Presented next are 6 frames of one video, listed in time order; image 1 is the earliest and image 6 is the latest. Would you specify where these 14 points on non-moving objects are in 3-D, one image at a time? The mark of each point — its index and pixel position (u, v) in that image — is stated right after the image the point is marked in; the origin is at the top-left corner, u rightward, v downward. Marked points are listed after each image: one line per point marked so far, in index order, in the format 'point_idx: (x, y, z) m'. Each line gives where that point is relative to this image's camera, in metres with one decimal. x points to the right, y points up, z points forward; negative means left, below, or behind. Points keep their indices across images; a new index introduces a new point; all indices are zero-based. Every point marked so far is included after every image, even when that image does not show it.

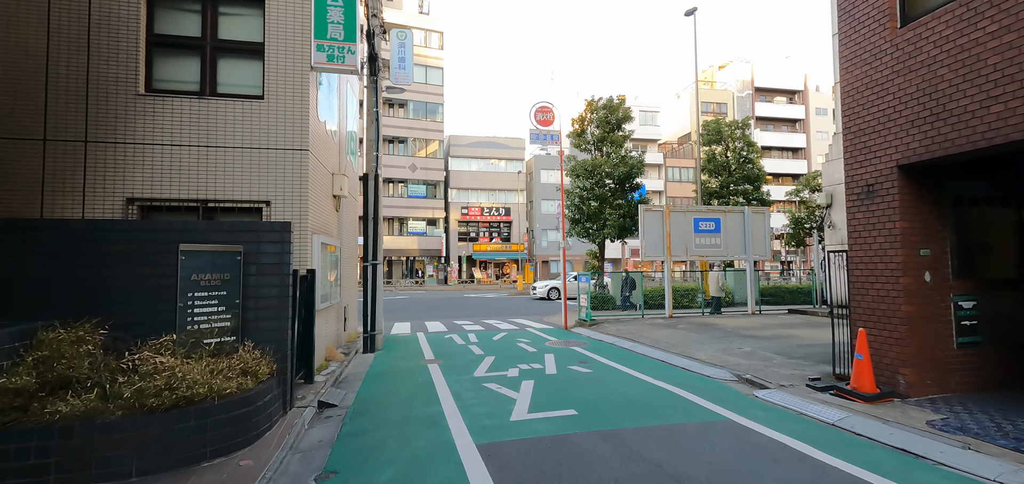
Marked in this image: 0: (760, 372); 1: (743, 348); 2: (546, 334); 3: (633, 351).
0: (+3.9, -2.0, +7.3) m
1: (+4.5, -2.1, +9.1) m
2: (+1.0, -2.5, +12.7) m
3: (+2.5, -2.2, +9.5) m
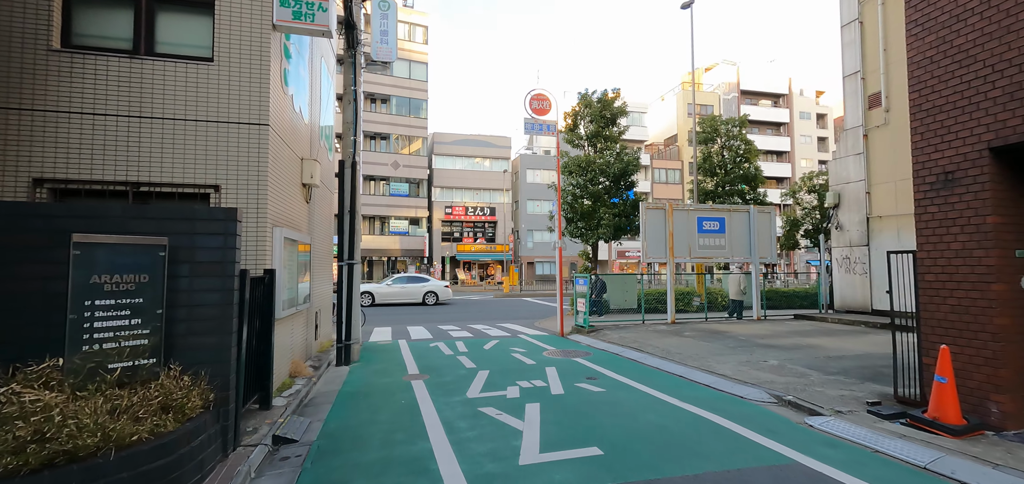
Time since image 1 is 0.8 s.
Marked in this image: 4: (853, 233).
0: (+3.9, -2.0, +6.2) m
1: (+4.4, -2.1, +8.1) m
2: (+0.8, -2.5, +11.6) m
3: (+2.4, -2.2, +8.4) m
4: (+10.6, +0.3, +14.6) m
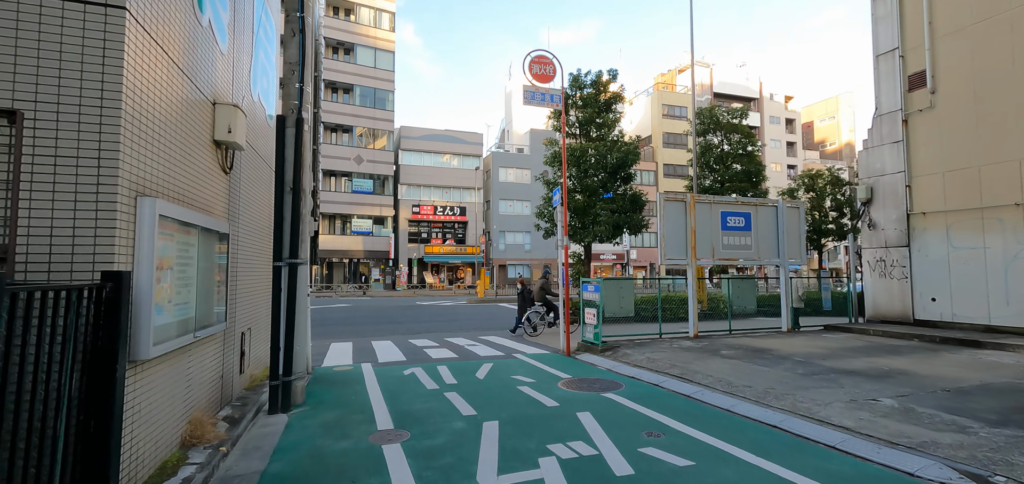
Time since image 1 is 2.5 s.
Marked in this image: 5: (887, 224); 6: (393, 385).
0: (+4.2, -1.9, +4.0) m
1: (+4.6, -2.0, +5.9) m
2: (+0.7, -2.4, +9.1) m
3: (+2.6, -2.1, +6.0) m
4: (+10.3, +0.3, +12.9) m
5: (+10.3, +0.5, +12.9) m
6: (-1.9, -2.3, +7.5) m
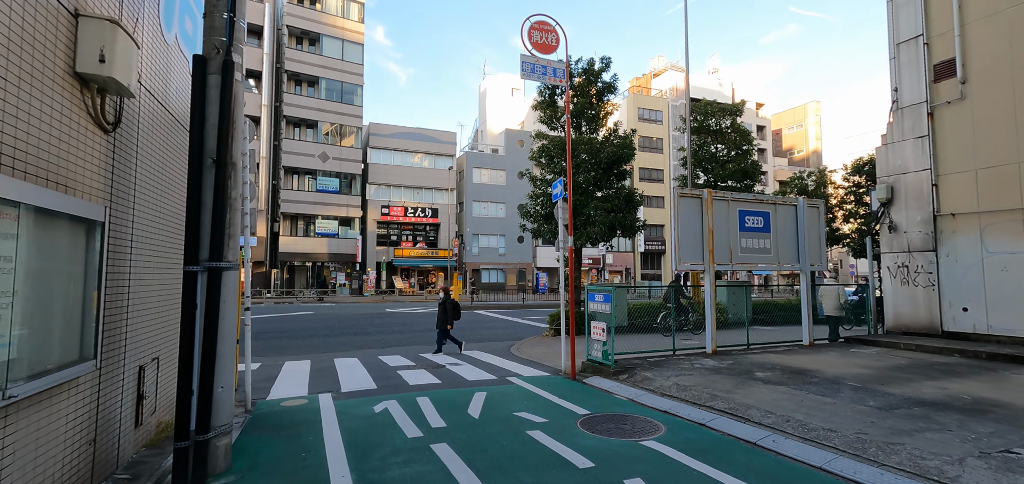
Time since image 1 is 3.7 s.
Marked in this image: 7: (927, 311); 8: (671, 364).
0: (+4.5, -1.9, +2.5) m
1: (+4.8, -2.0, +4.4) m
2: (+0.7, -2.4, +7.4) m
3: (+2.7, -2.1, +4.5) m
4: (+10.1, +0.2, +11.8) m
5: (+10.1, +0.4, +11.8) m
6: (-1.8, -2.3, +5.6) m
7: (+10.1, -1.7, +11.4) m
8: (+3.0, -2.3, +8.7) m
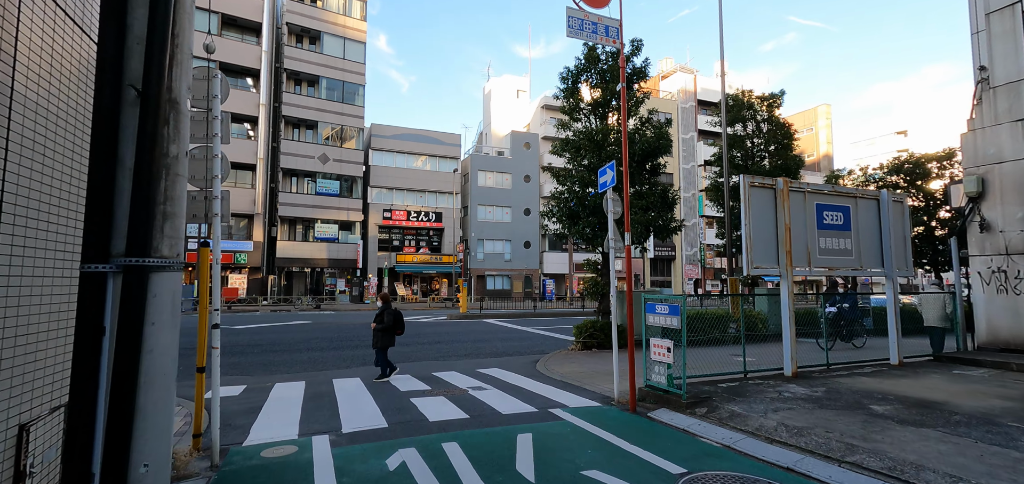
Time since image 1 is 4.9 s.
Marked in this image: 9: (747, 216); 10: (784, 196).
0: (+5.1, -1.8, +0.8) m
1: (+5.4, -1.9, +2.7) m
2: (+1.3, -2.4, +5.6) m
3: (+3.4, -2.0, +2.7) m
4: (+10.7, +0.2, +10.1) m
5: (+10.7, +0.4, +10.1) m
6: (-1.2, -2.2, +3.9) m
7: (+10.8, -1.7, +9.7) m
8: (+3.6, -2.2, +6.9) m
9: (+4.1, +0.4, +8.1) m
10: (+4.9, +0.8, +8.5) m
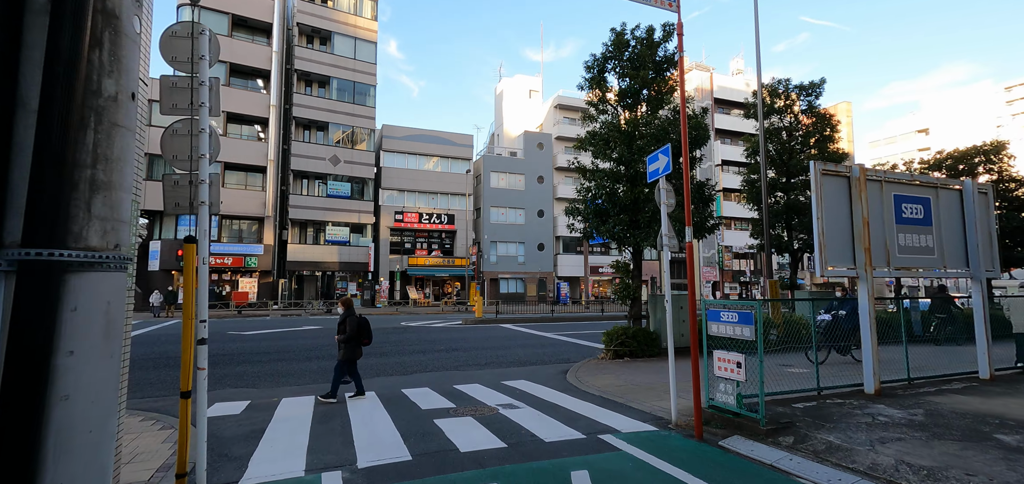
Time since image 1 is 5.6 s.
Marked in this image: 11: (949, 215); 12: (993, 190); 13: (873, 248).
0: (+5.5, -1.7, -0.3) m
1: (+5.9, -1.8, +1.5) m
2: (+1.8, -2.3, +4.6) m
3: (+3.8, -1.9, +1.6) m
4: (+11.3, +0.2, +8.8) m
5: (+11.3, +0.4, +8.9) m
6: (-0.7, -2.1, +2.9) m
7: (+11.4, -1.6, +8.4) m
8: (+4.1, -2.2, +5.8) m
9: (+4.6, +0.5, +7.0) m
10: (+5.5, +0.9, +7.4) m
11: (+7.7, +0.5, +8.3) m
12: (+8.9, +1.0, +8.7) m
13: (+5.7, -0.1, +7.4) m
